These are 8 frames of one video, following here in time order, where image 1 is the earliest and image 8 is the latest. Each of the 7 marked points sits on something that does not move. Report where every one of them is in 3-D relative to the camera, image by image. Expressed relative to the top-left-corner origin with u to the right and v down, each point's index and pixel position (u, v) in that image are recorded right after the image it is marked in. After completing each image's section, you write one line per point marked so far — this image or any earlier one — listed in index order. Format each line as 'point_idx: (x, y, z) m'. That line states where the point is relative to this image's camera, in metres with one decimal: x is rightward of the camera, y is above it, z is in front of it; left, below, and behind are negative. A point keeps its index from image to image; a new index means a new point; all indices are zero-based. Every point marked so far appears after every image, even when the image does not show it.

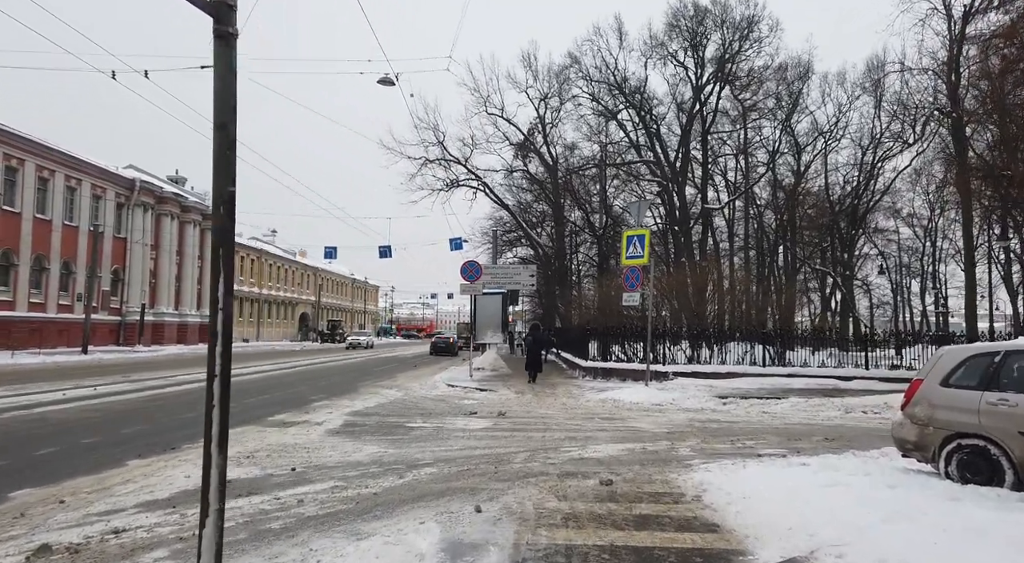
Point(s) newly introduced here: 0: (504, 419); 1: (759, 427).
0: (-0.2, -2.4, +12.3) m
1: (+4.1, -2.4, +11.6) m
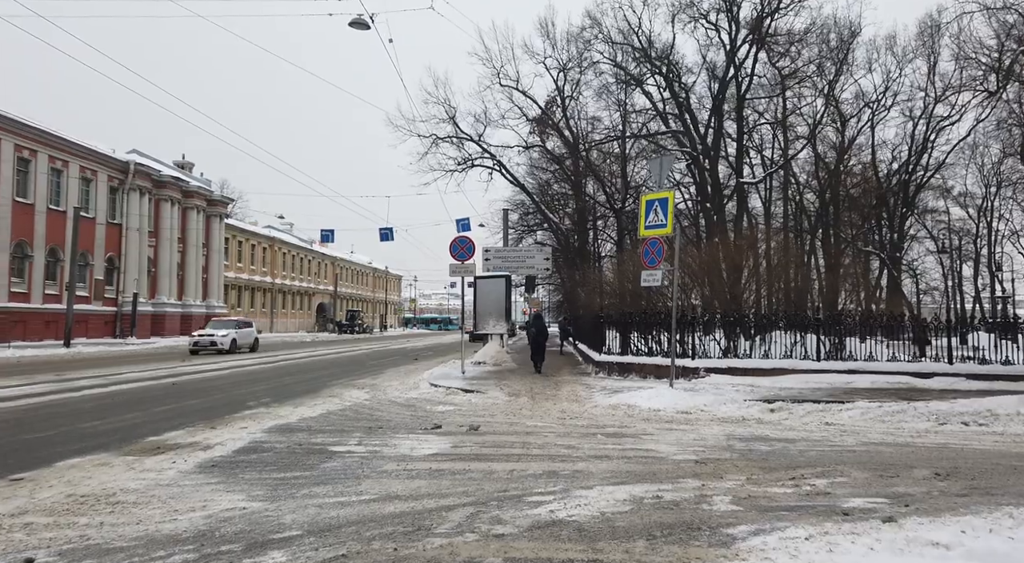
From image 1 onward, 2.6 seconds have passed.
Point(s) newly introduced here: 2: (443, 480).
0: (-0.5, -2.0, +9.1) m
1: (+3.7, -2.0, +8.2) m
2: (-0.6, -1.8, +6.5) m
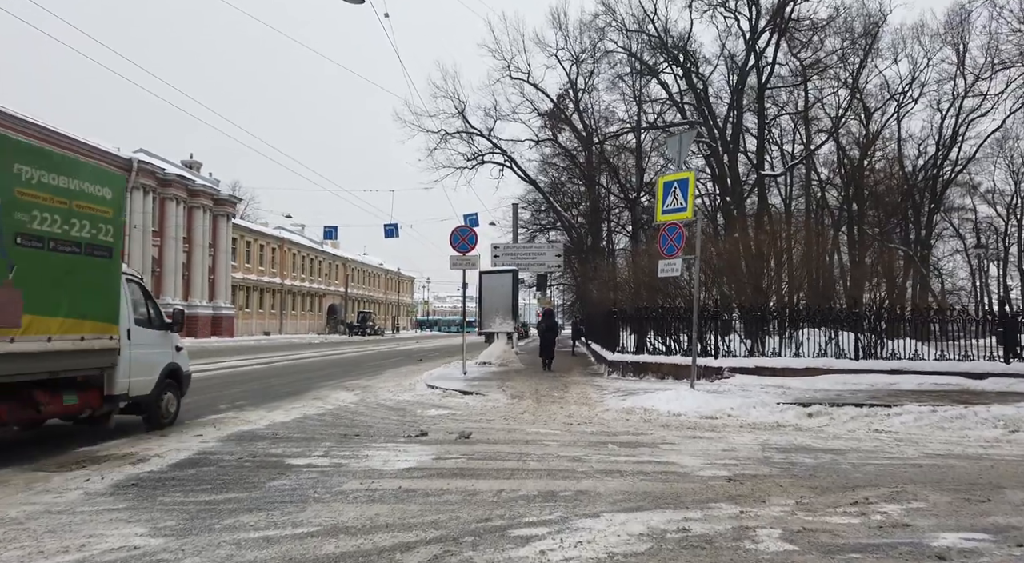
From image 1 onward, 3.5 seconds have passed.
0: (-0.6, -1.8, +7.7) m
1: (+3.6, -1.8, +6.7) m
2: (-0.7, -1.6, +5.1) m
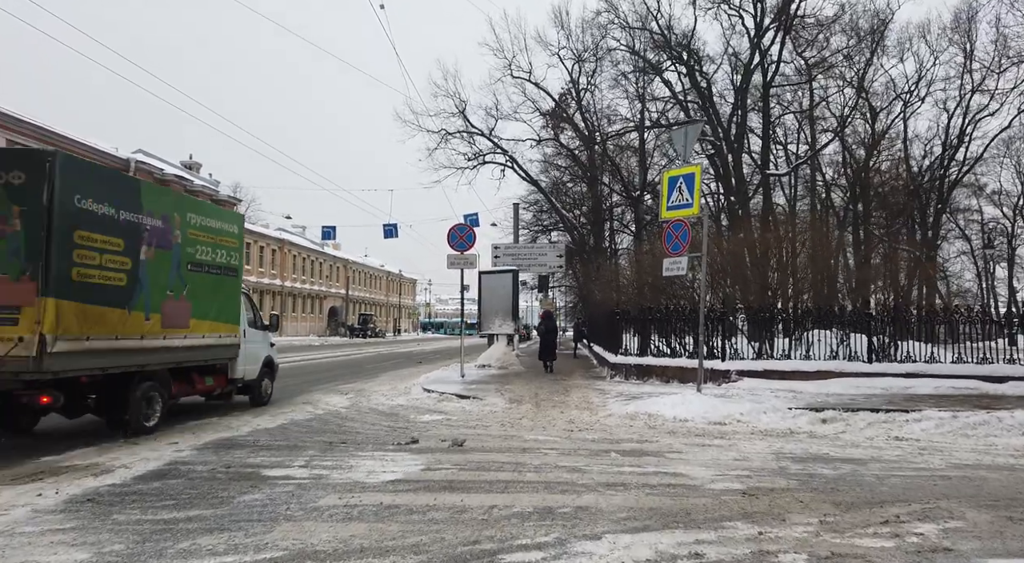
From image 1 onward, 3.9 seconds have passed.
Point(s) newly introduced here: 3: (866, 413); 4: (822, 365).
0: (-0.6, -1.8, +7.2) m
1: (+3.6, -1.7, +6.2) m
2: (-0.8, -1.6, +4.6) m
3: (+5.0, -1.9, +10.1) m
4: (+5.8, -1.6, +13.3) m
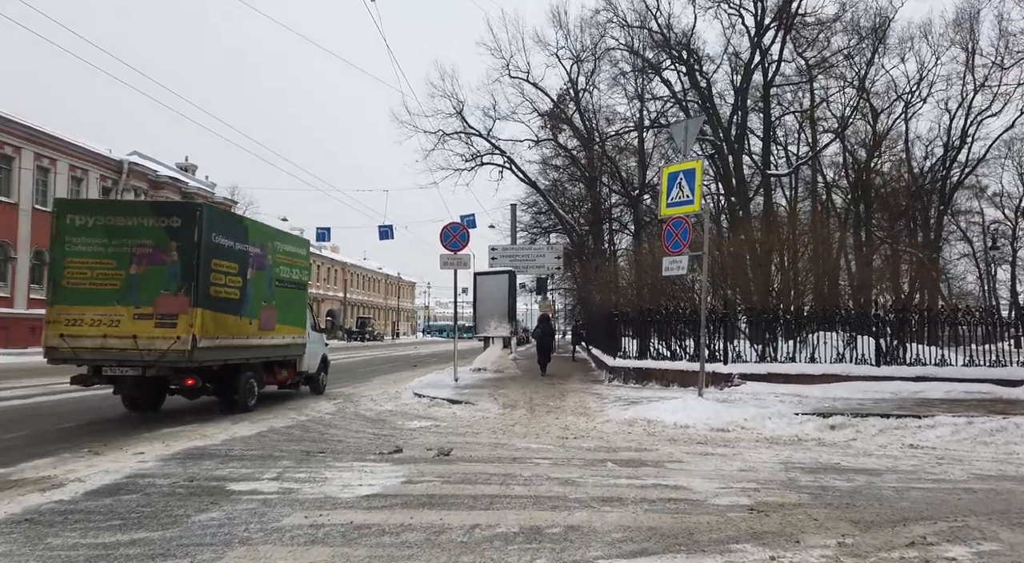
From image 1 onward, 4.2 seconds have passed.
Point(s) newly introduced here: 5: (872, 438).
0: (-0.7, -1.8, +6.7) m
1: (+3.5, -1.7, +5.7) m
2: (-0.9, -1.6, +4.1) m
3: (+4.9, -1.9, +9.6) m
4: (+5.7, -1.6, +12.8) m
5: (+4.3, -1.9, +8.4) m
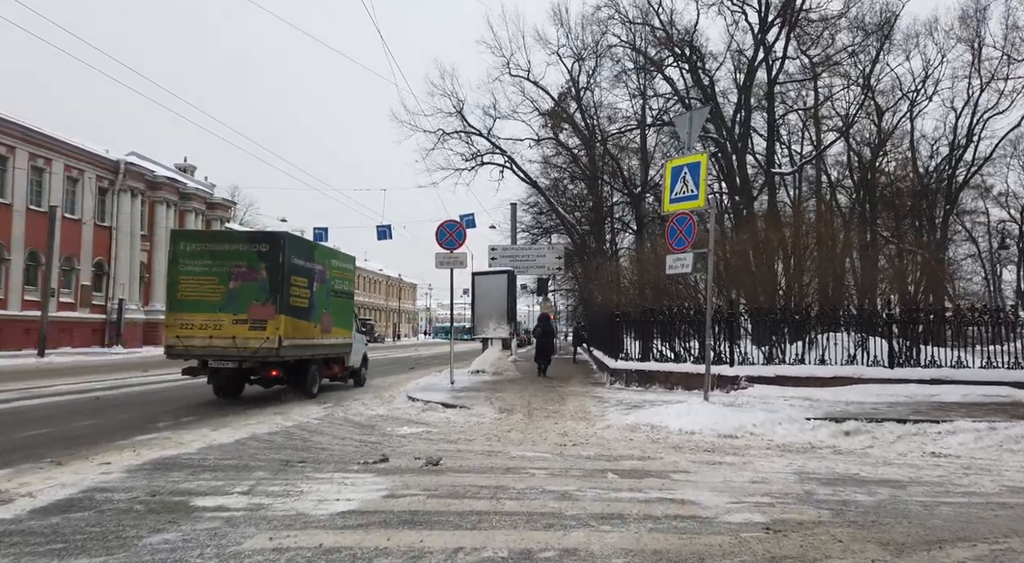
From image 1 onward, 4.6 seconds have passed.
0: (-0.8, -1.7, +6.2) m
1: (+3.4, -1.7, +5.2) m
2: (-1.0, -1.5, +3.6) m
3: (+4.9, -1.8, +9.1) m
4: (+5.7, -1.5, +12.3) m
5: (+4.2, -1.8, +7.9) m
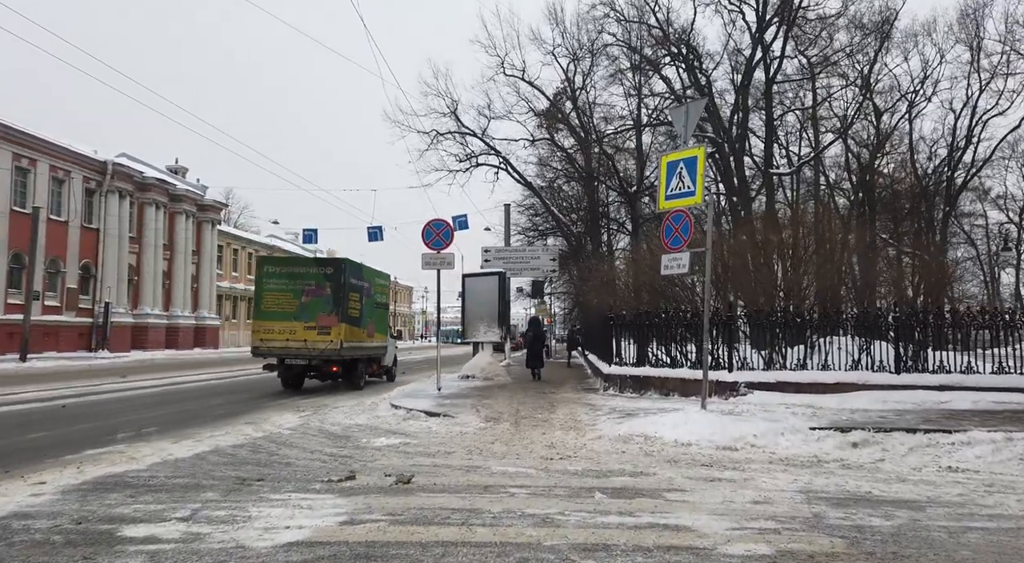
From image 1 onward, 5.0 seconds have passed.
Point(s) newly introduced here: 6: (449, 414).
0: (-1.0, -1.7, +5.6) m
1: (+3.2, -1.7, +4.6) m
2: (-1.1, -1.5, +3.0) m
3: (+4.7, -1.8, +8.5) m
4: (+5.4, -1.6, +11.7) m
5: (+4.0, -1.8, +7.3) m
6: (-1.0, -2.0, +10.8) m
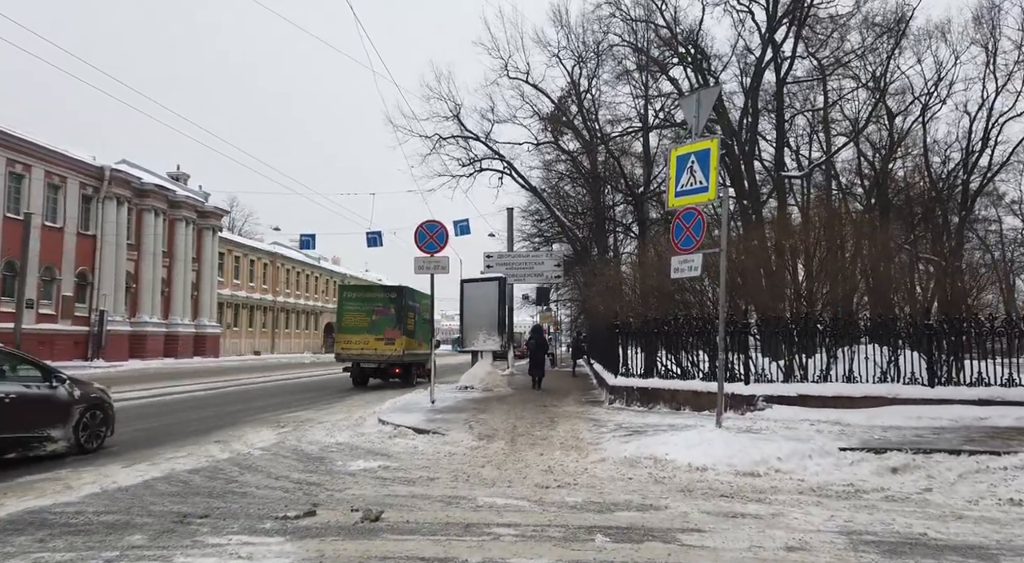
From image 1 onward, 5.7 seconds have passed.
0: (-1.1, -1.7, +4.7) m
1: (+3.1, -1.7, +3.6) m
2: (-1.3, -1.5, +2.1) m
3: (+4.6, -1.9, +7.5) m
4: (+5.4, -1.6, +10.7) m
5: (+3.9, -1.8, +6.4) m
6: (-1.0, -2.1, +9.9) m
